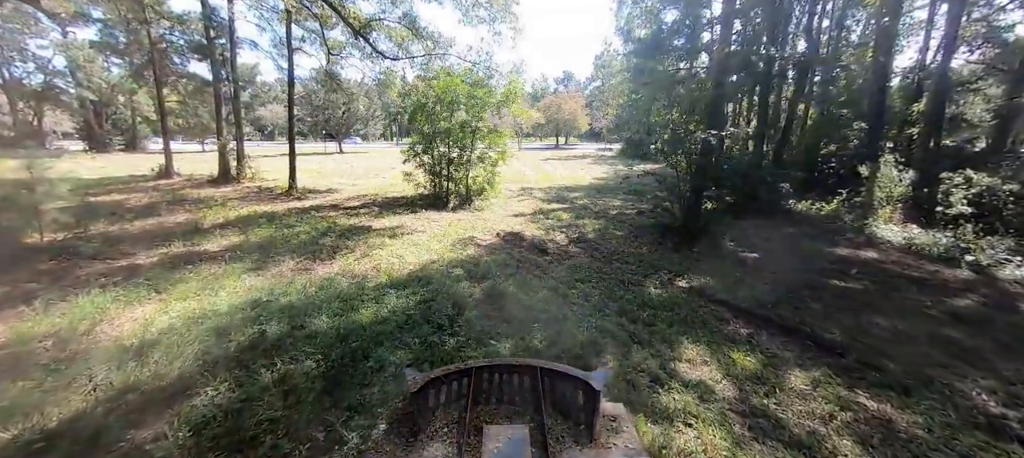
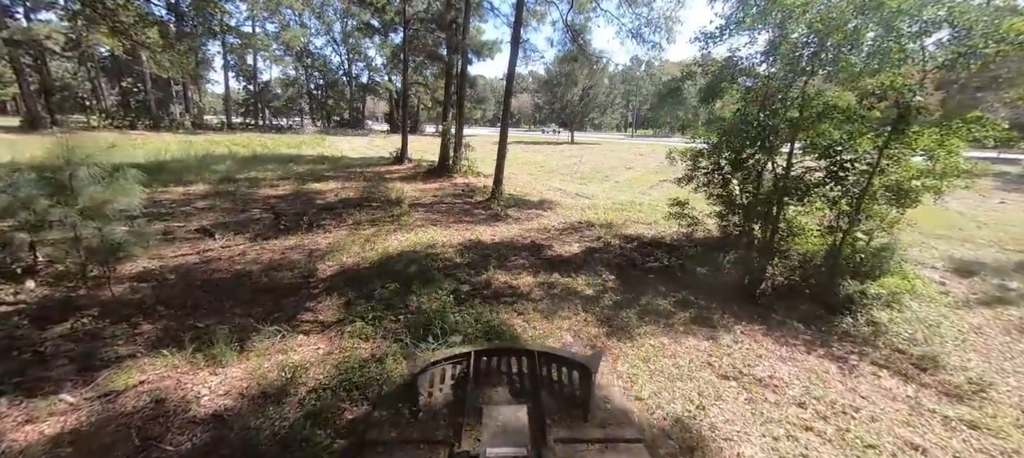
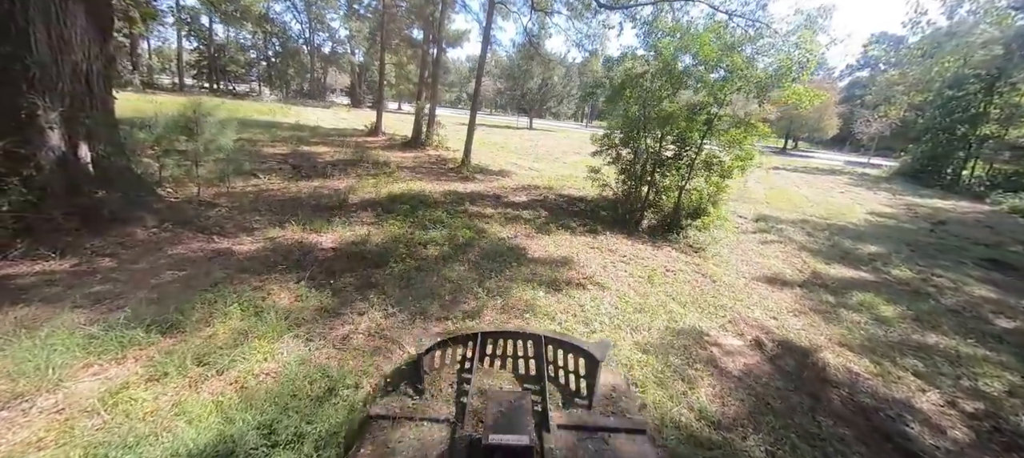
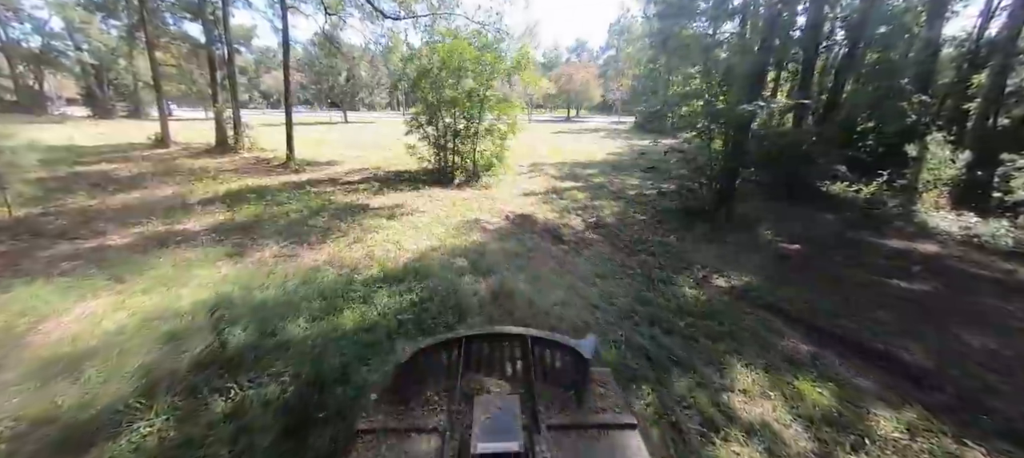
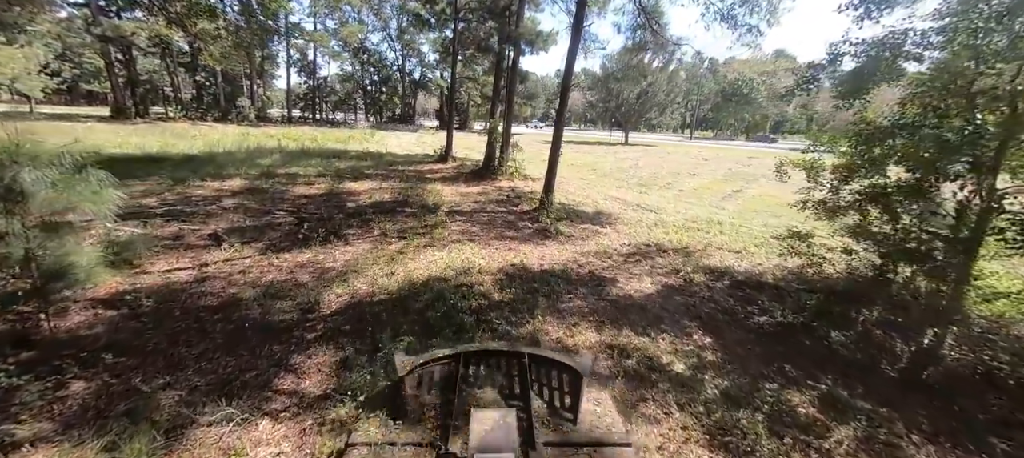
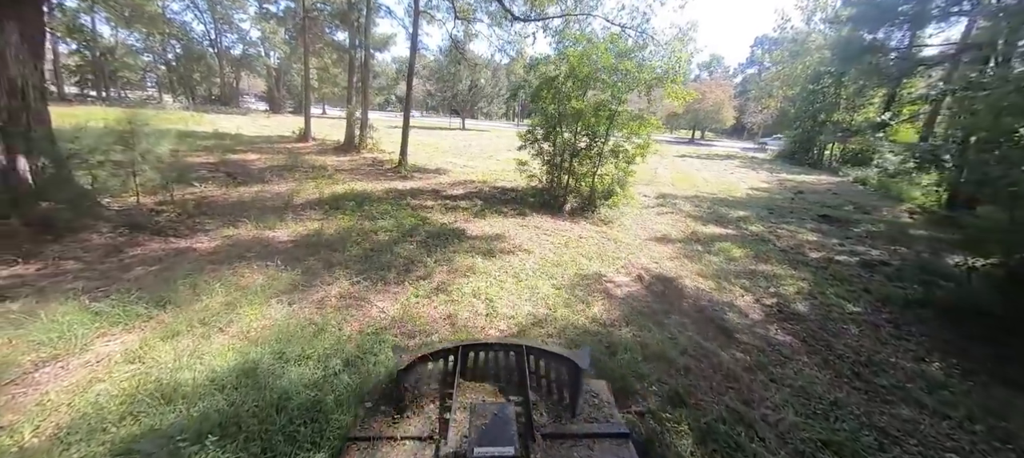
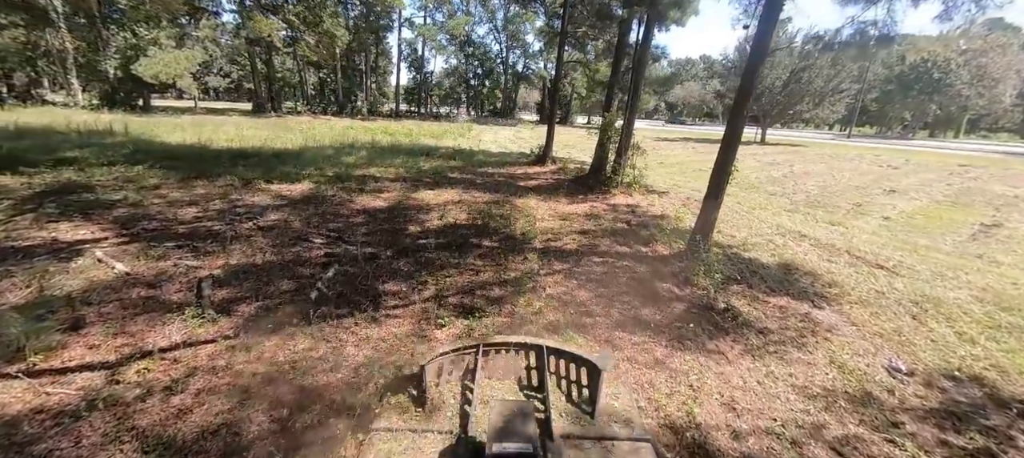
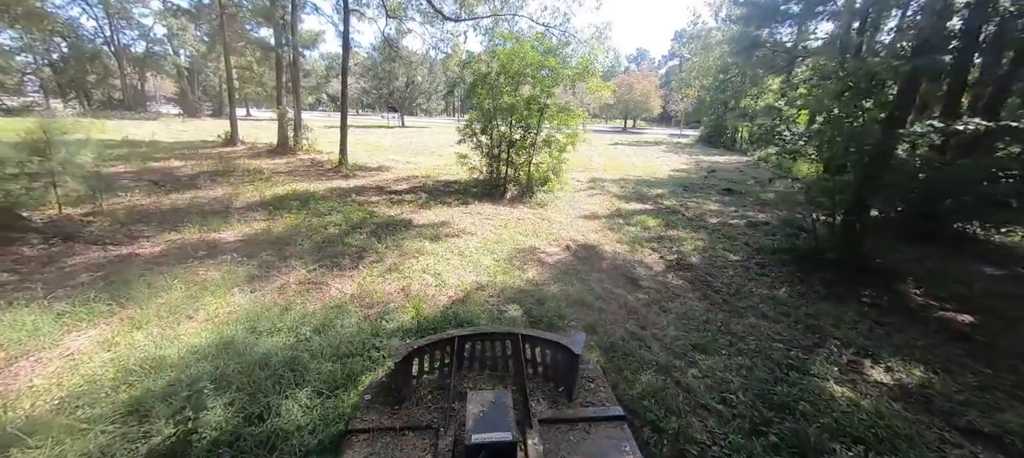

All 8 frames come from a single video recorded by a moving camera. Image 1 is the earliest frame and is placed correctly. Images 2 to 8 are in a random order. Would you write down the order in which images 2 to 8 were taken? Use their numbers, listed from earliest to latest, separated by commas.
4, 8, 6, 3, 2, 5, 7
